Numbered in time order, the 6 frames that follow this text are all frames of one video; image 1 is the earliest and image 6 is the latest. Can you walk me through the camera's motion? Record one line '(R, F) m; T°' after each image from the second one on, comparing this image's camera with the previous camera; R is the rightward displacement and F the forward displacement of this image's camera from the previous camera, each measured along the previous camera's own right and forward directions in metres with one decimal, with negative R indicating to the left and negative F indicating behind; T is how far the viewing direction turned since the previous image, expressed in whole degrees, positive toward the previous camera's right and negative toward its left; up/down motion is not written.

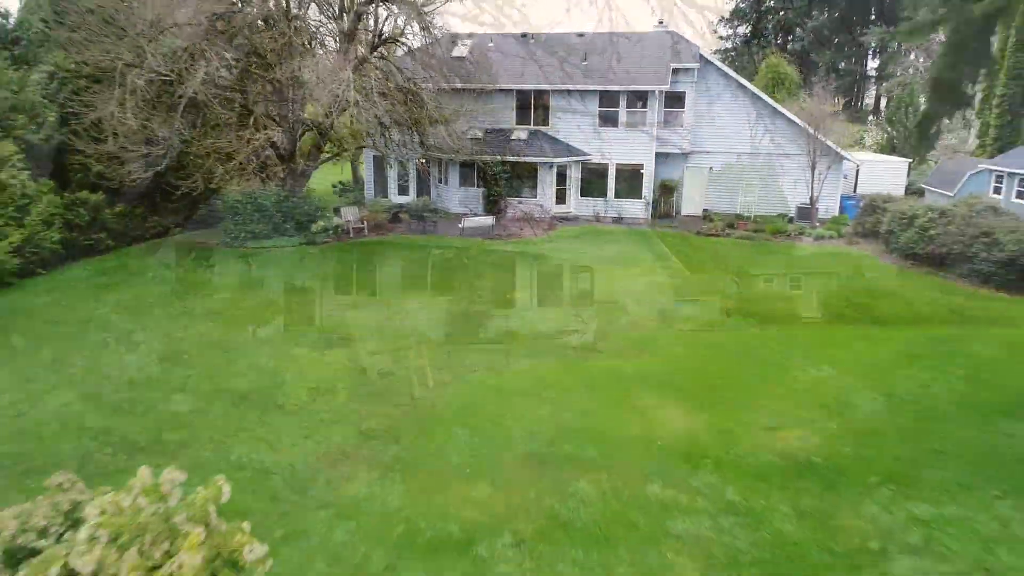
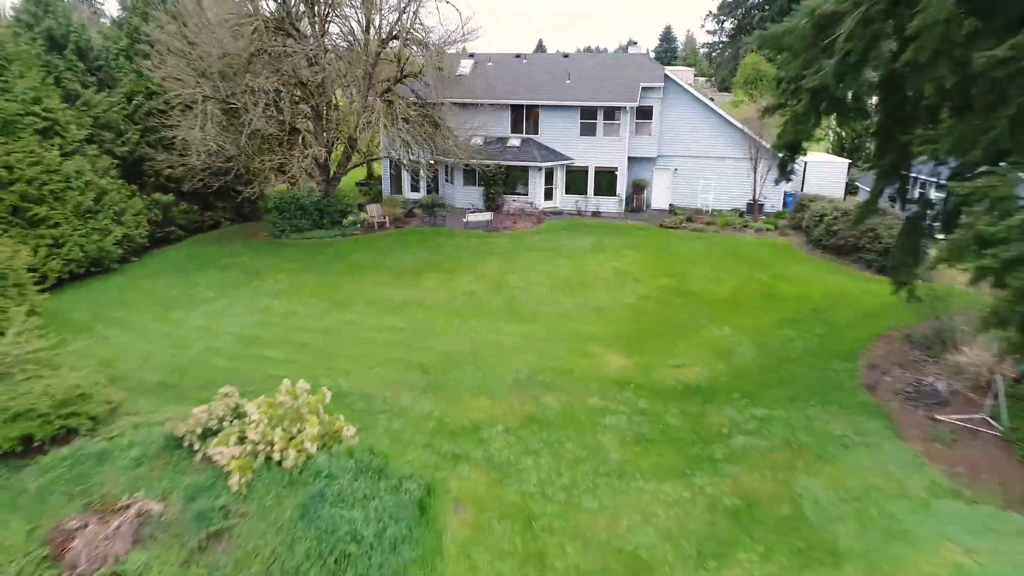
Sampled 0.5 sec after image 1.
(+0.1, -2.3) m; 0°
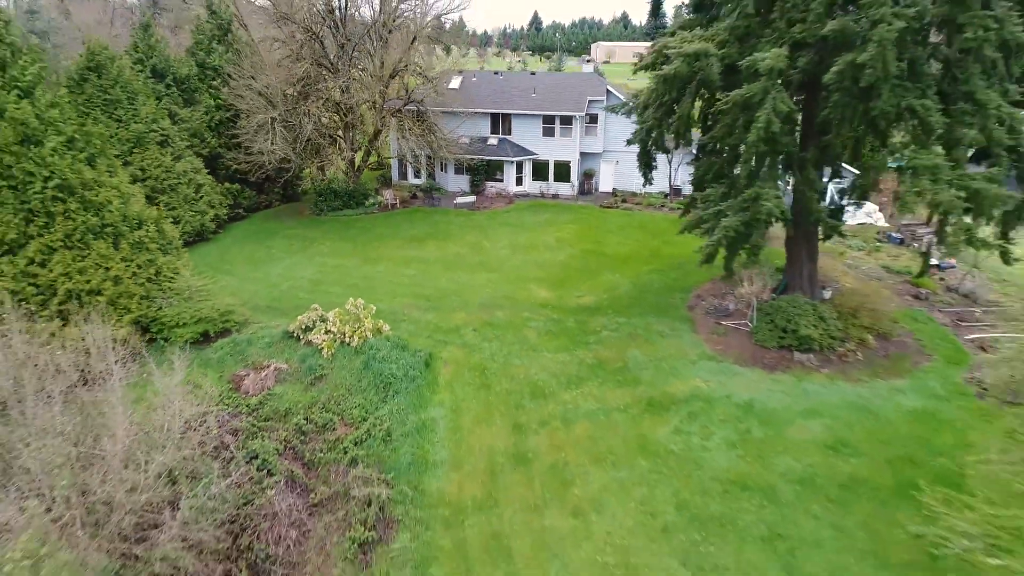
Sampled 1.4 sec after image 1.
(+0.5, -4.7) m; 0°
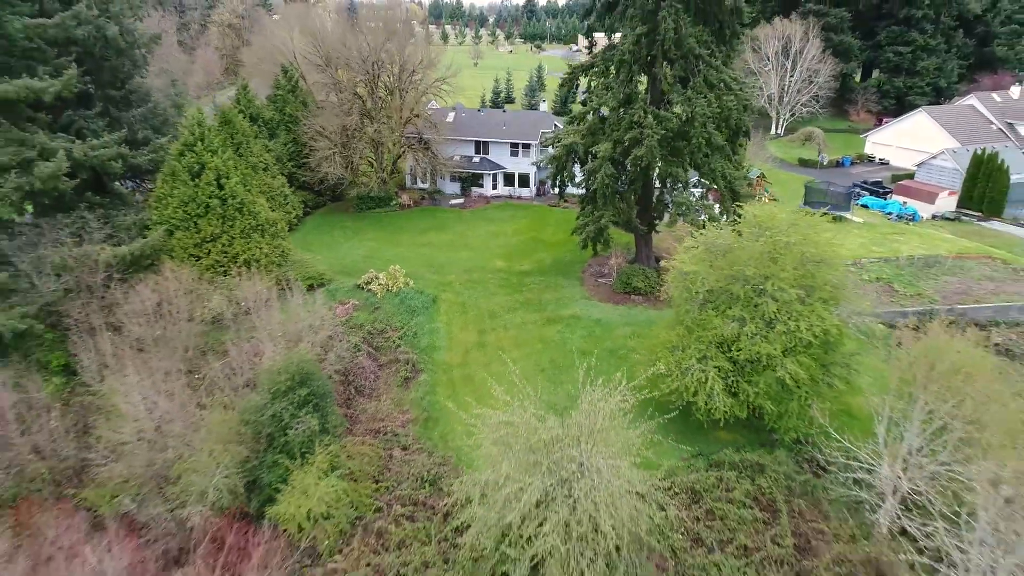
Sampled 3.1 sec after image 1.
(+0.8, -8.7) m; 0°
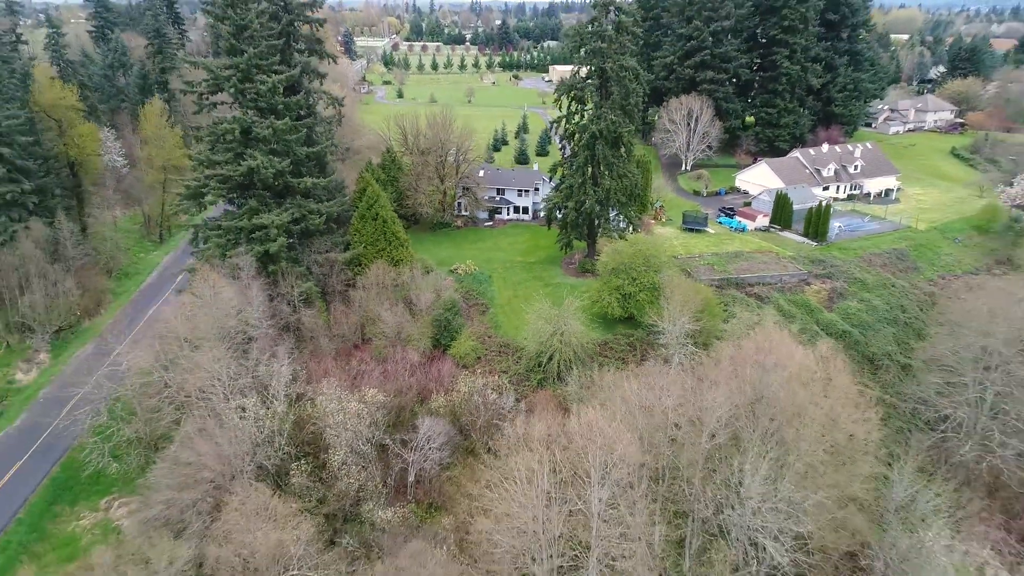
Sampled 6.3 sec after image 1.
(-2.4, -19.9) m; +2°
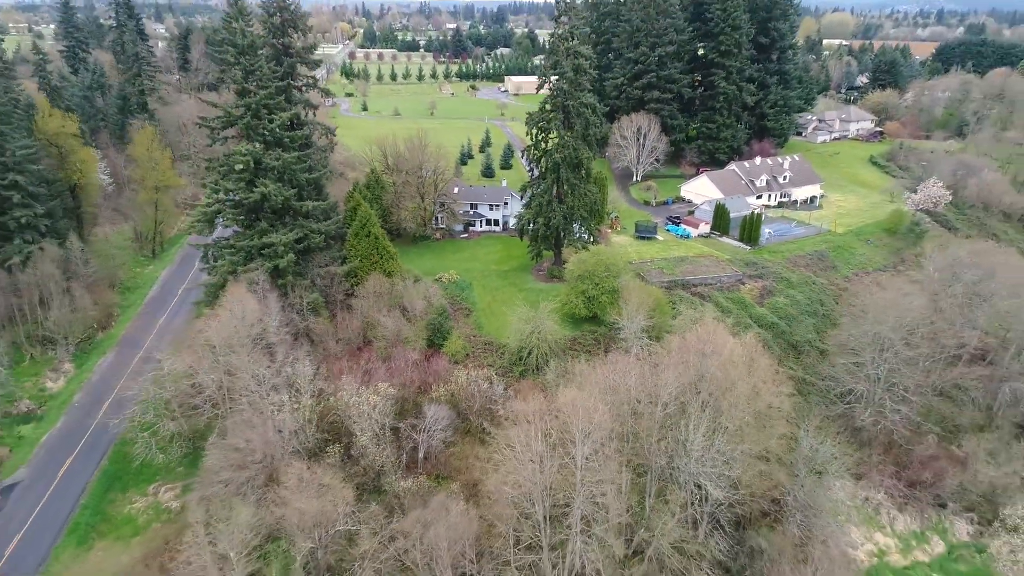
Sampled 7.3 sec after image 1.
(-1.5, -5.6) m; +4°
